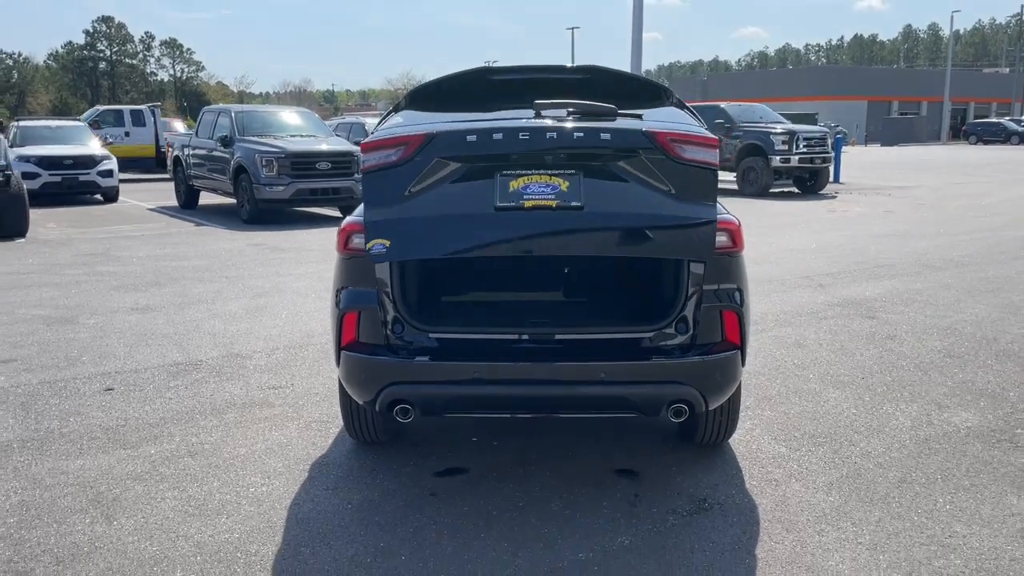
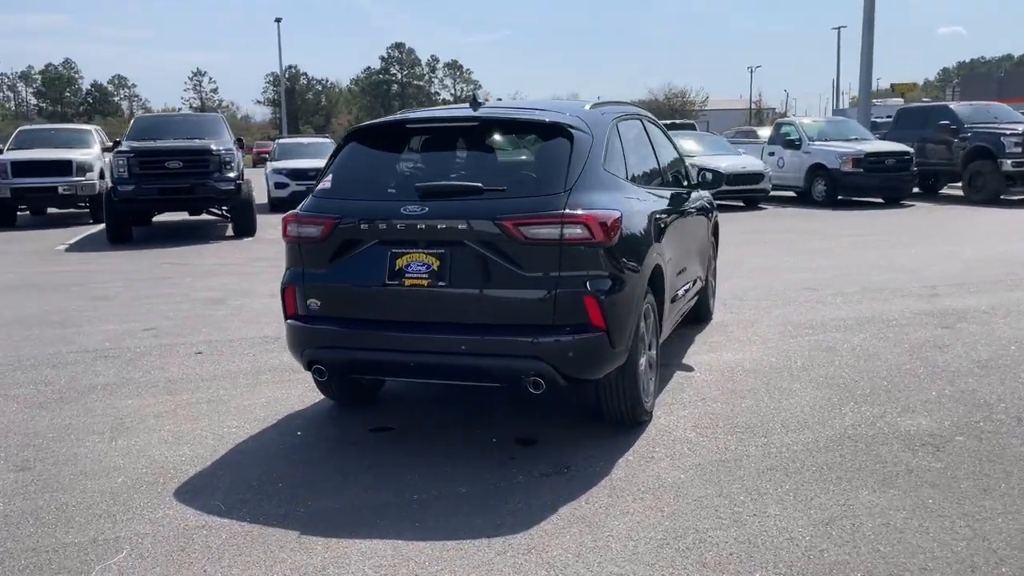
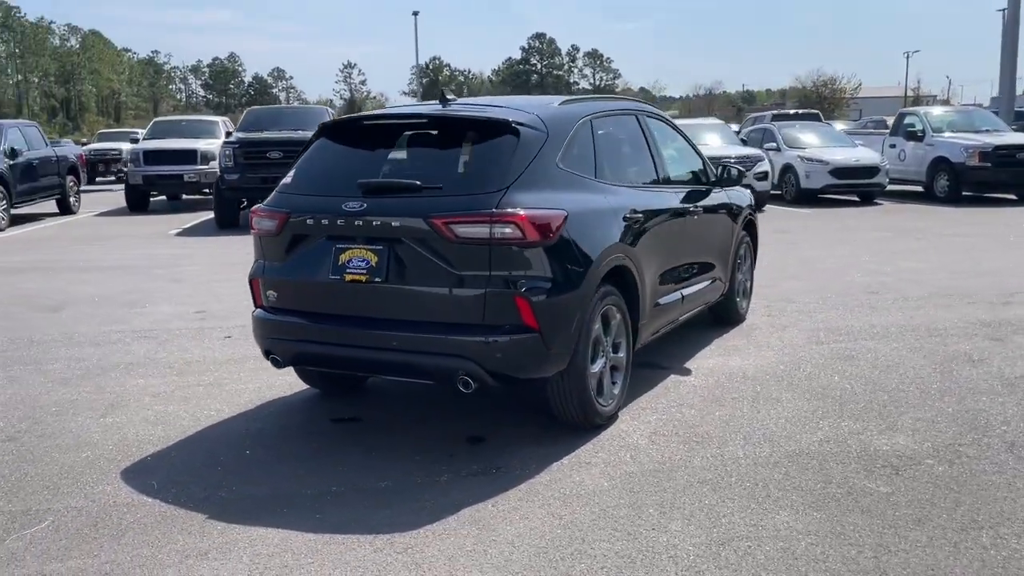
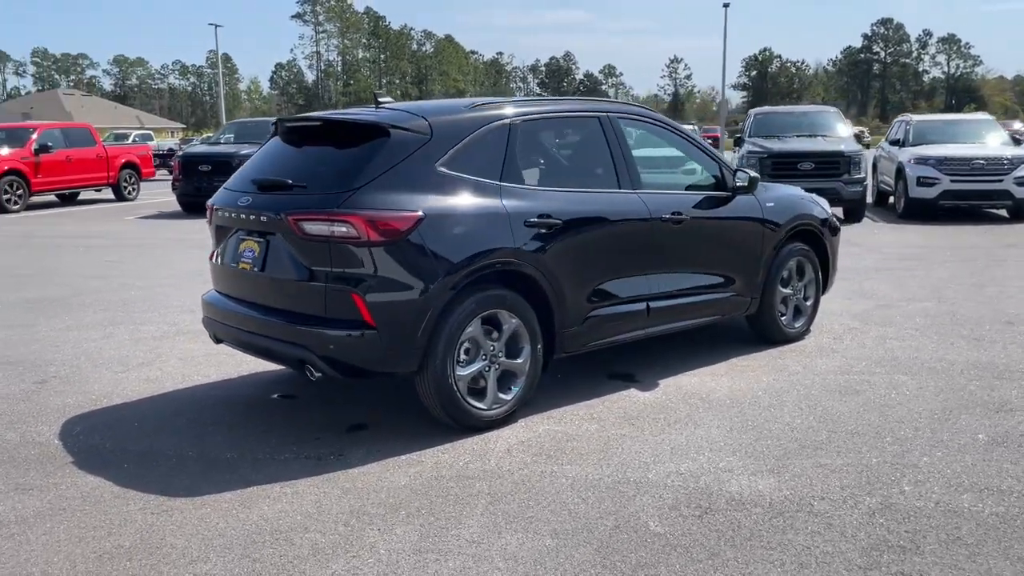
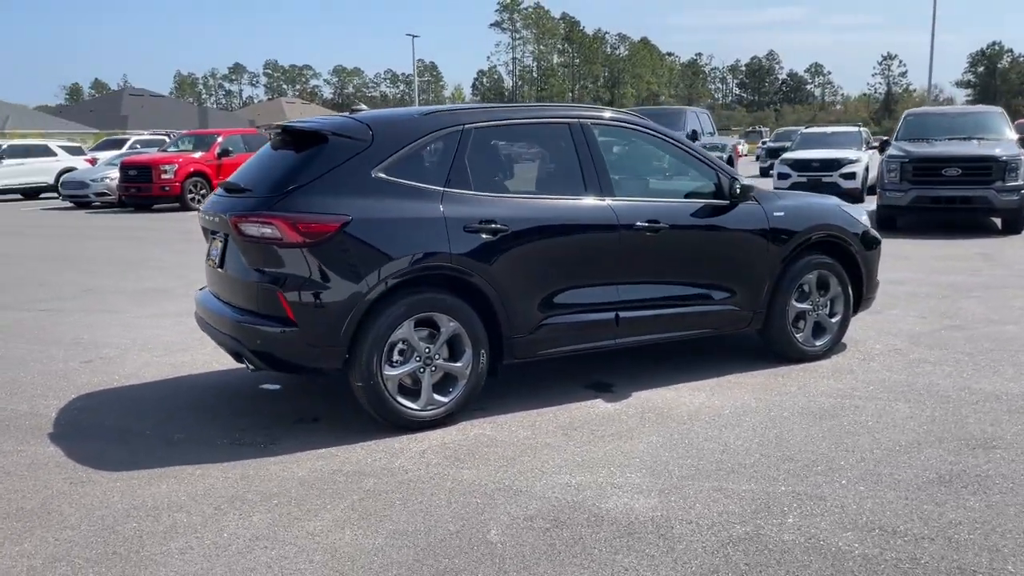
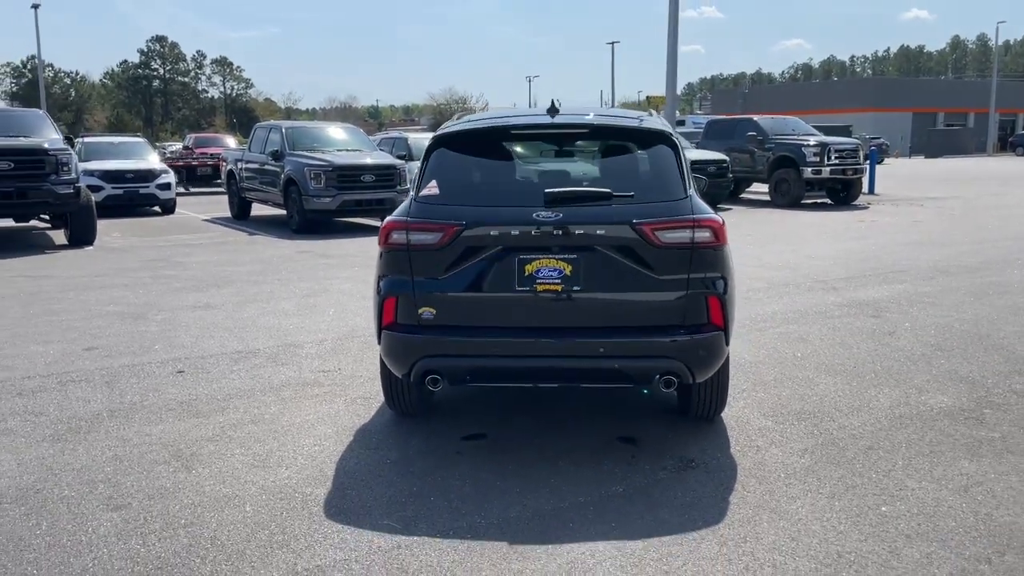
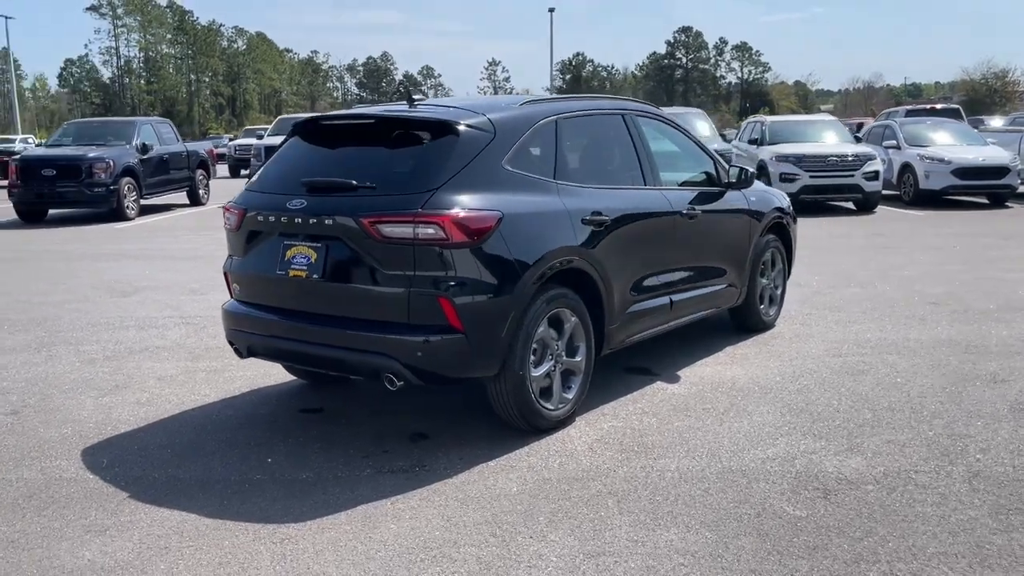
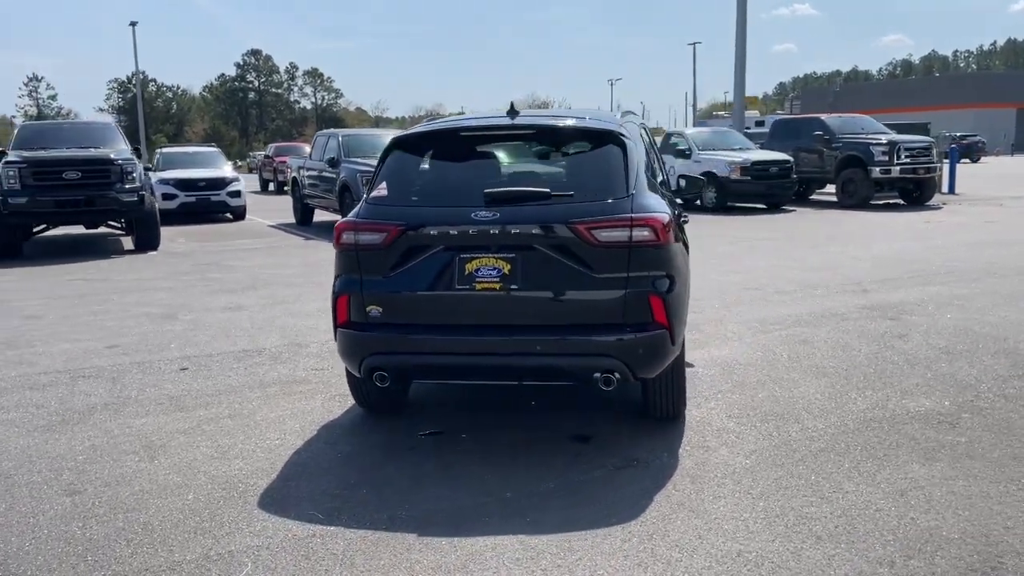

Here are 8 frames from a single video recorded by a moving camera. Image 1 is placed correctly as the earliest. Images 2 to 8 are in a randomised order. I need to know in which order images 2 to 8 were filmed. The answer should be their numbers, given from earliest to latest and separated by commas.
6, 8, 2, 3, 7, 4, 5
